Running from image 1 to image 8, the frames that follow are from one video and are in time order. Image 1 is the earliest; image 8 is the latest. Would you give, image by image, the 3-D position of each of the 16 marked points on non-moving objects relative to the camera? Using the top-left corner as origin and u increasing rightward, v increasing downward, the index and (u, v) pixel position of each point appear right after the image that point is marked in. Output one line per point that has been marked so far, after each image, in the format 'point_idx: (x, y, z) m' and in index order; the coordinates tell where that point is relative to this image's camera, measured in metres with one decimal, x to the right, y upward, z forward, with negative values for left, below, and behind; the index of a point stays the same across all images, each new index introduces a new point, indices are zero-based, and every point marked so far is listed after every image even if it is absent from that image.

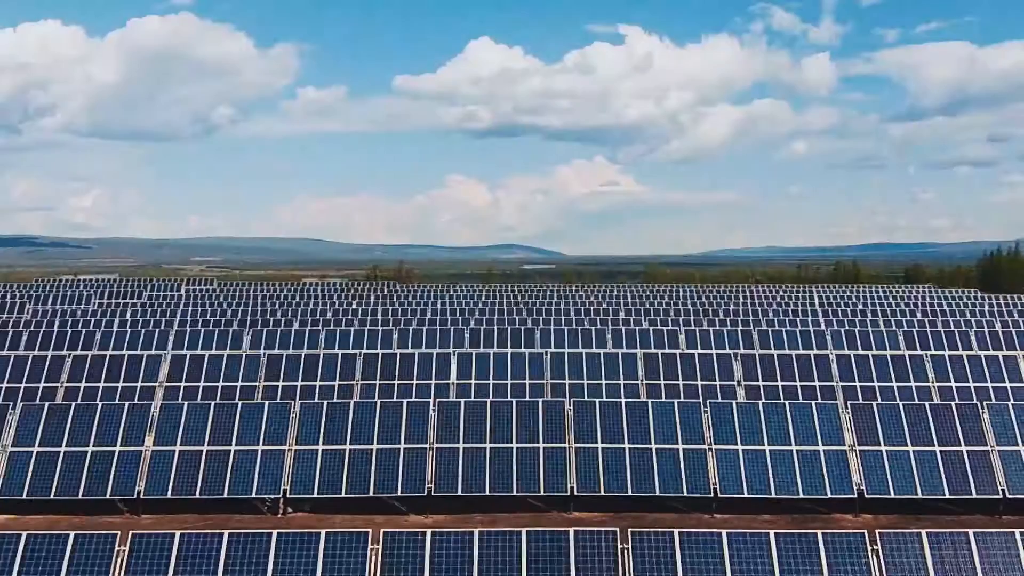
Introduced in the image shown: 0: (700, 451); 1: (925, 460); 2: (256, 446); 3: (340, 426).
0: (+4.4, -3.8, +17.8) m
1: (+9.6, -4.0, +17.7) m
2: (-6.1, -3.8, +17.9) m
3: (-4.2, -3.3, +18.2) m
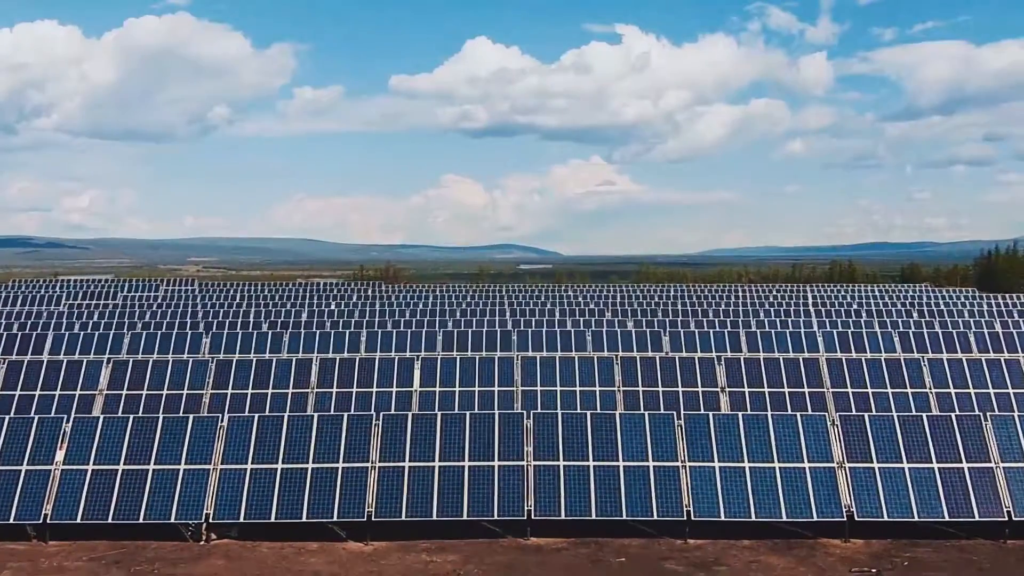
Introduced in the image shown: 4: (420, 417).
0: (+3.4, -3.8, +16.0) m
1: (+8.6, -4.0, +15.9) m
2: (-7.1, -3.8, +16.1) m
3: (-5.3, -3.3, +16.4) m
4: (-2.1, -2.9, +16.7) m
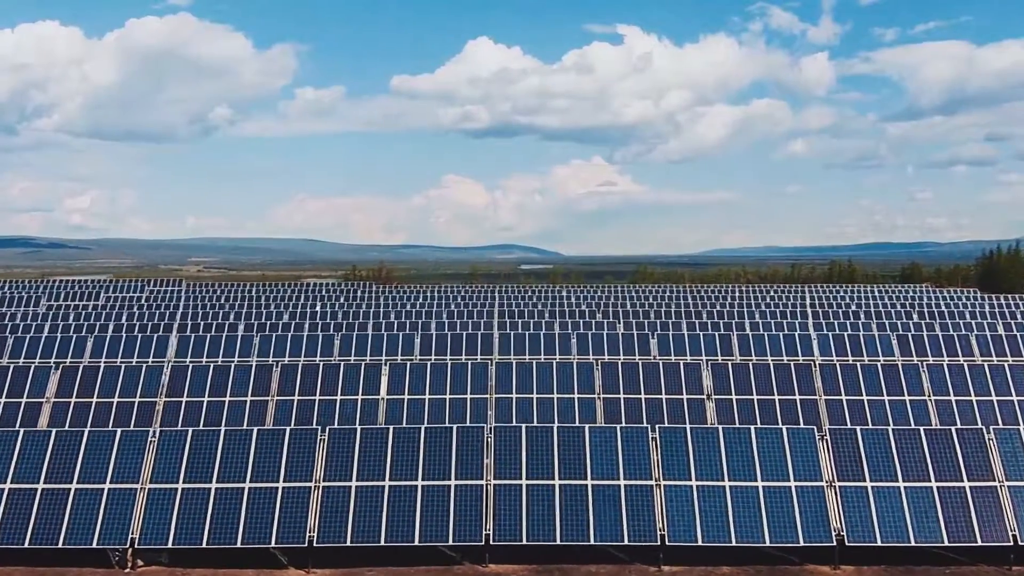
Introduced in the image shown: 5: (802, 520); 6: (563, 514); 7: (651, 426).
0: (+2.6, -3.9, +14.6) m
1: (+7.8, -4.0, +14.5) m
2: (-7.9, -3.8, +14.7) m
3: (-6.1, -3.4, +15.0) m
4: (-2.9, -2.9, +15.3) m
5: (+5.4, -4.4, +14.3) m
6: (+1.0, -4.3, +14.3) m
7: (+3.0, -3.0, +16.2) m
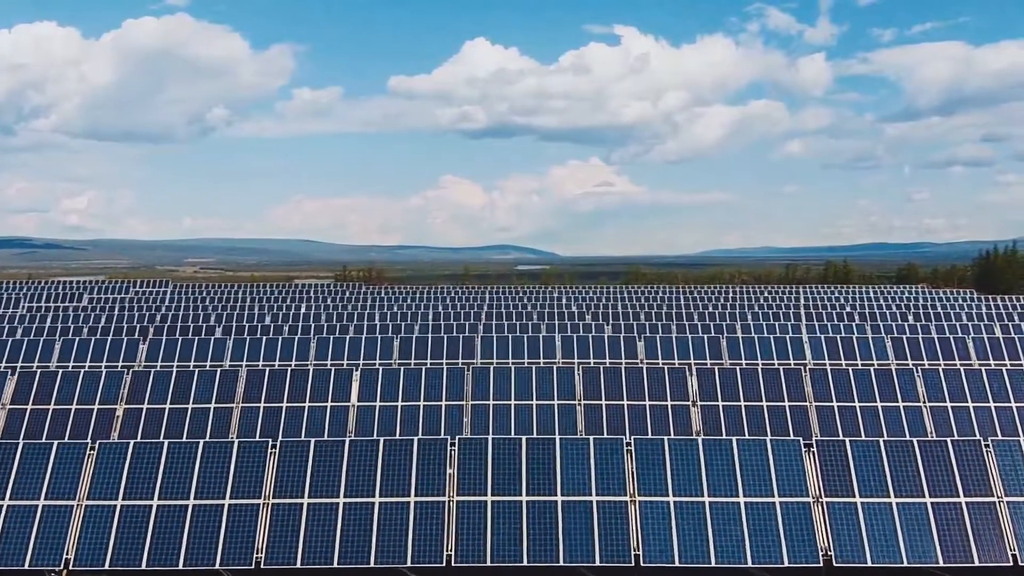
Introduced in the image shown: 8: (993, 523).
0: (+1.9, -3.9, +13.7) m
1: (+7.1, -4.1, +13.6) m
2: (-8.6, -3.8, +13.7) m
3: (-6.7, -3.4, +14.0) m
4: (-3.6, -3.0, +14.3) m
5: (+4.8, -4.4, +13.3) m
6: (+0.3, -4.3, +13.3) m
7: (+2.3, -3.0, +15.3) m
8: (+8.5, -4.2, +13.4) m
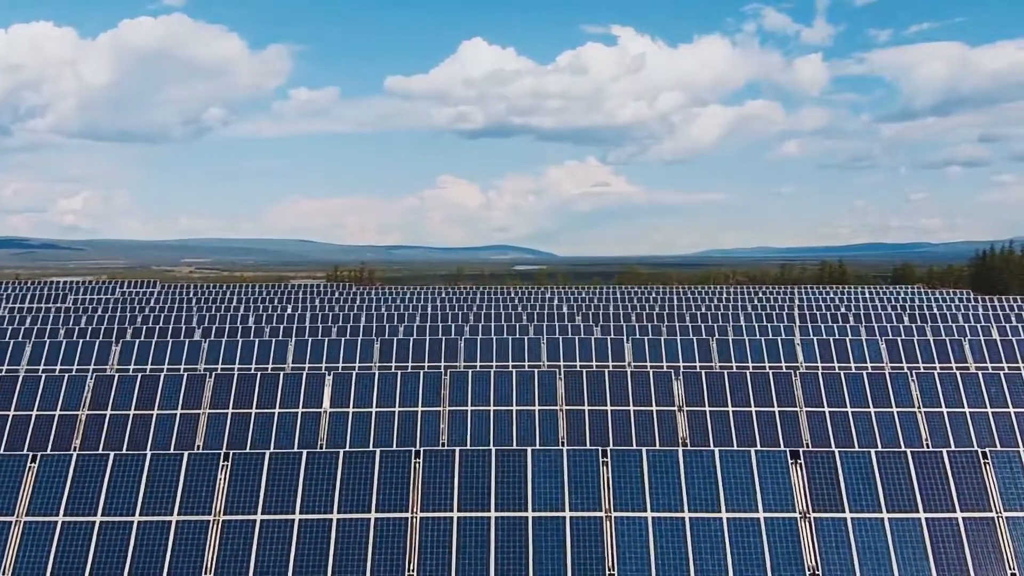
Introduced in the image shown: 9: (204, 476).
0: (+1.4, -3.9, +12.8) m
1: (+6.6, -4.1, +12.7) m
2: (-9.1, -3.9, +12.8) m
3: (-7.3, -3.5, +13.2) m
4: (-4.1, -3.0, +13.5) m
5: (+4.3, -4.4, +12.5) m
6: (-0.2, -4.3, +12.5) m
7: (+1.8, -3.0, +14.4) m
8: (+8.0, -4.2, +12.6) m
9: (-5.4, -3.3, +13.2) m
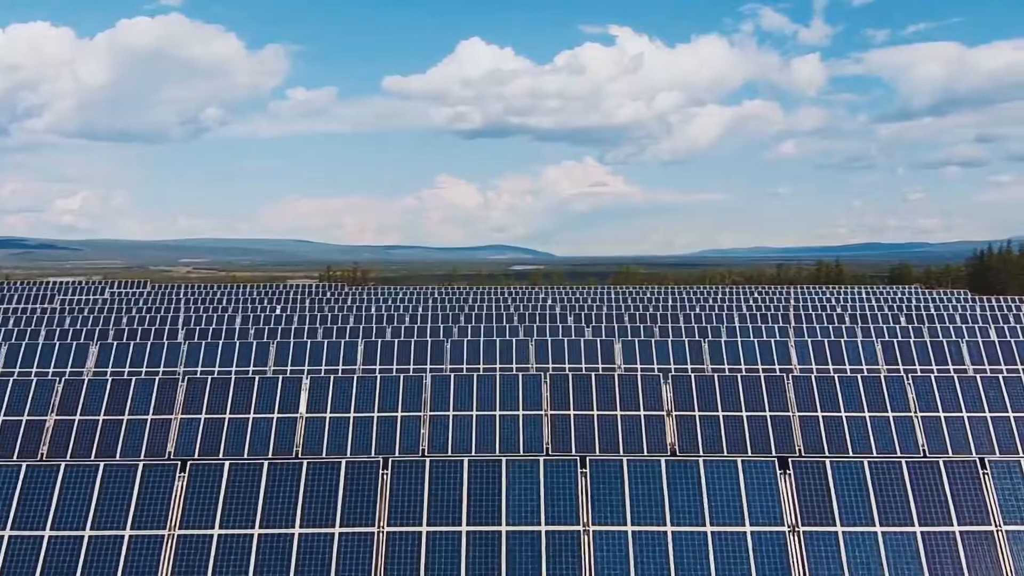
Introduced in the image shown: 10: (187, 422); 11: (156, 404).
0: (+1.0, -3.9, +12.2) m
1: (+6.2, -4.1, +12.1) m
2: (-9.5, -3.9, +12.1) m
3: (-7.7, -3.5, +12.5) m
4: (-4.6, -3.0, +12.8) m
5: (+3.8, -4.4, +11.8) m
6: (-0.7, -4.3, +11.8) m
7: (+1.4, -3.0, +13.8) m
8: (+7.5, -4.2, +12.0) m
9: (-5.8, -3.3, +12.6) m
10: (-8.5, -3.5, +19.8) m
11: (-9.4, -3.0, +20.1) m
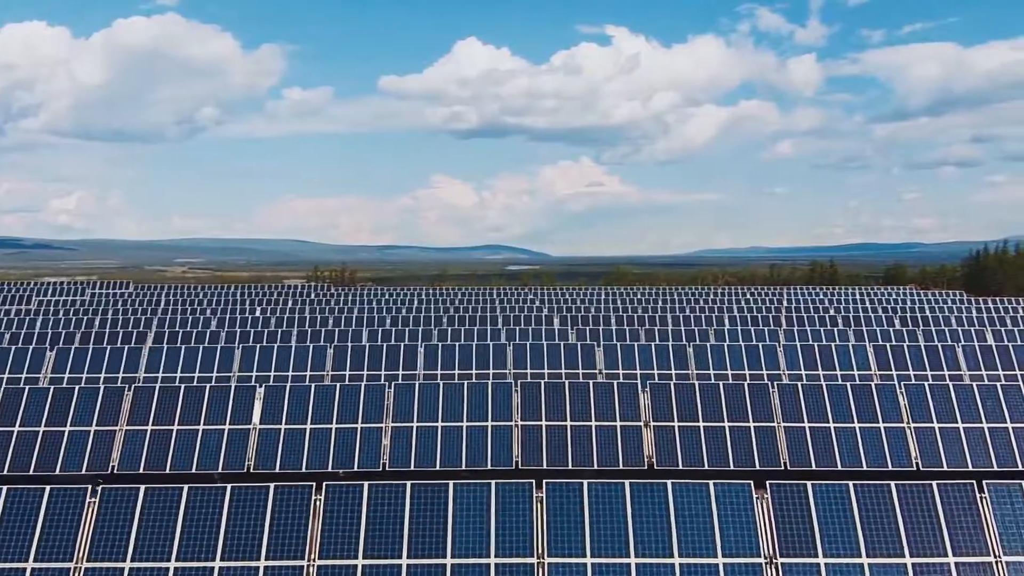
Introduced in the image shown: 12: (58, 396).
0: (+0.2, -4.0, +11.0) m
1: (+5.4, -4.2, +10.9) m
2: (-10.3, -4.0, +10.9) m
3: (-8.5, -3.6, +11.2) m
4: (-5.3, -3.1, +11.6) m
5: (+3.1, -4.5, +10.6) m
6: (-1.4, -4.4, +10.6) m
7: (+0.6, -3.1, +12.6) m
8: (+6.8, -4.3, +10.8) m
9: (-6.6, -3.4, +11.3) m
10: (-9.3, -3.5, +18.5) m
11: (-10.2, -3.1, +18.8) m
12: (-11.6, -2.7, +19.4) m
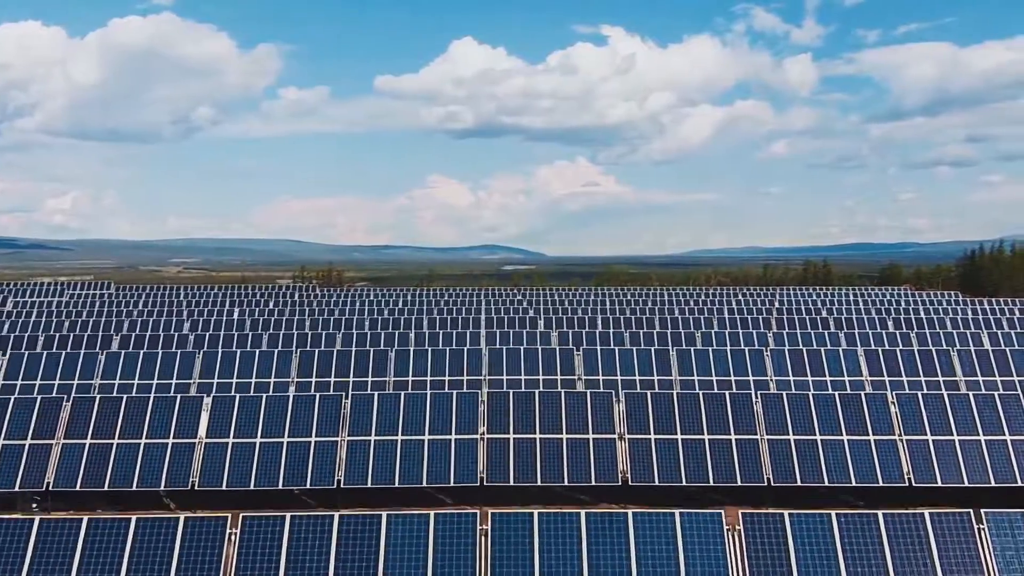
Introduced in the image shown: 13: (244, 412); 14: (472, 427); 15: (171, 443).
0: (-0.6, -4.1, +9.7) m
1: (+4.6, -4.3, +9.7) m
2: (-11.1, -4.1, +9.6) m
3: (-9.2, -3.6, +10.0) m
4: (-6.1, -3.2, +10.3) m
5: (+2.3, -4.6, +9.4) m
6: (-2.2, -4.5, +9.4) m
7: (-0.2, -3.2, +11.3) m
8: (+6.0, -4.3, +9.6) m
9: (-7.3, -3.4, +10.1) m
10: (-10.1, -3.6, +17.3) m
11: (-11.0, -3.2, +17.6) m
12: (-12.4, -2.8, +18.1) m
13: (-6.3, -3.0, +18.0) m
14: (-0.9, -3.2, +18.0) m
15: (-7.8, -3.5, +17.4) m
